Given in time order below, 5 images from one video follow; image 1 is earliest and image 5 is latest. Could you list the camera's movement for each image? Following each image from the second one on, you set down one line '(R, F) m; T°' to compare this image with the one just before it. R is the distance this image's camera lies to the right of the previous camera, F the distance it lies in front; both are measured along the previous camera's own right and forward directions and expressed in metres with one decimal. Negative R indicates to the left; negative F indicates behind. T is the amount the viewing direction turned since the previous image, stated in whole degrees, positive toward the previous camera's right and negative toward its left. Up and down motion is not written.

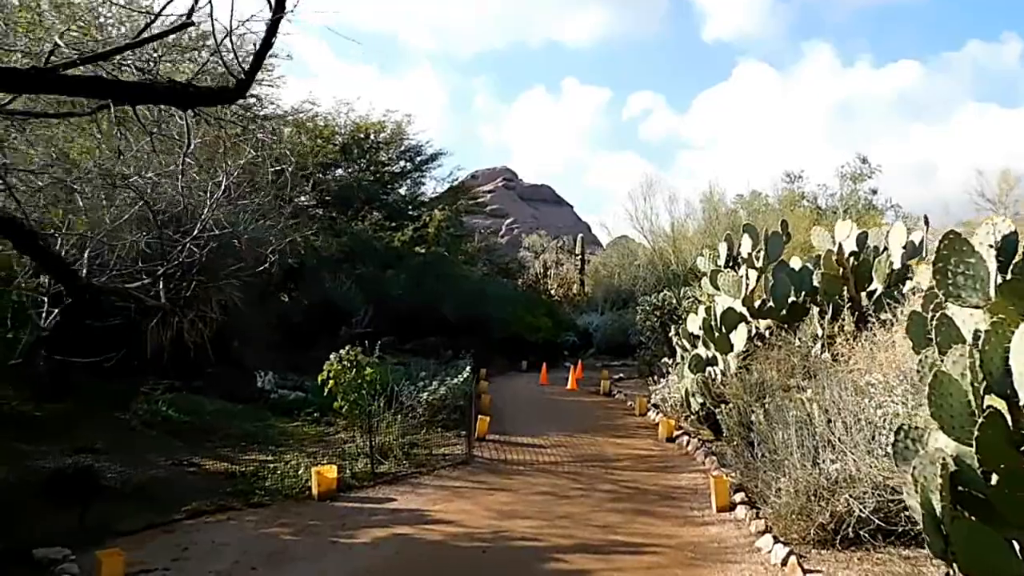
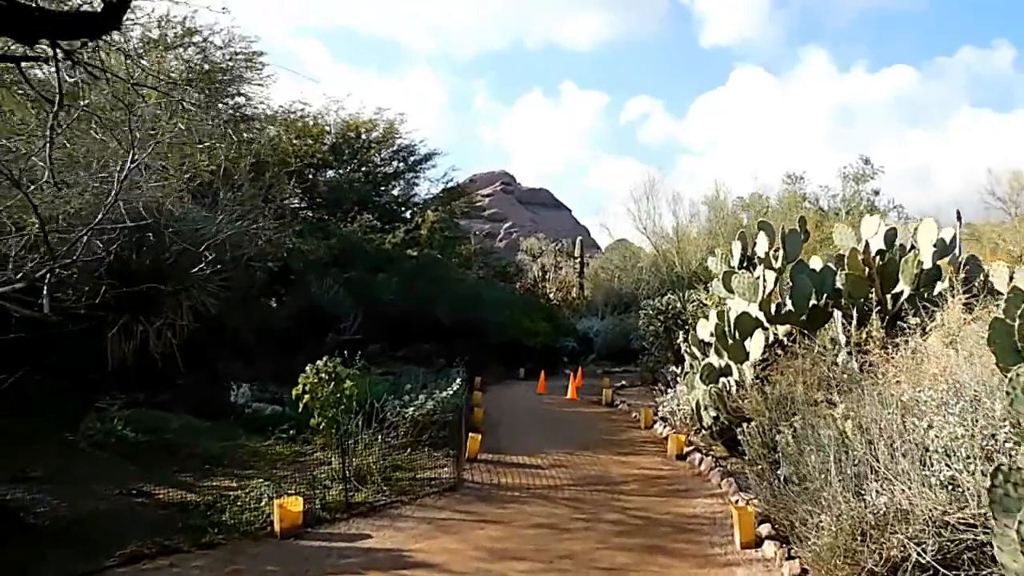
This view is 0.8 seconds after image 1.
(+0.1, +0.8) m; 0°
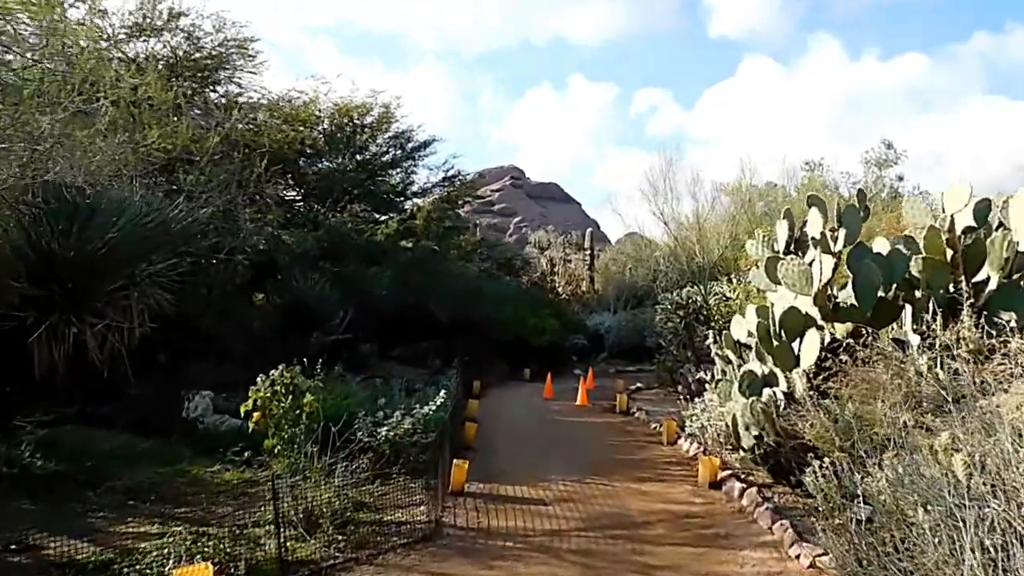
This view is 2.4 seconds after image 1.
(+0.2, +1.4) m; -1°
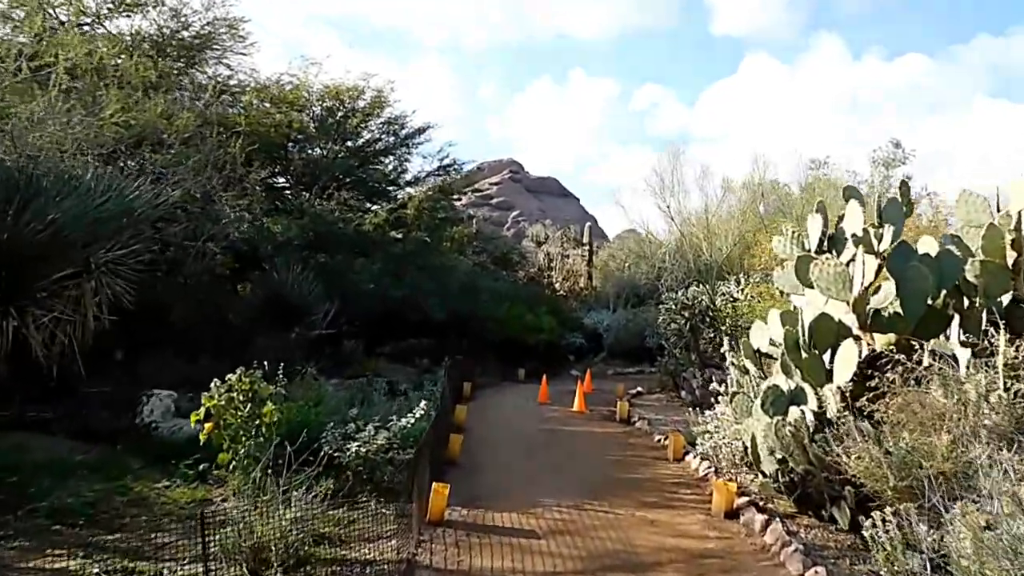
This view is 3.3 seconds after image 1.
(0.0, +0.8) m; 0°
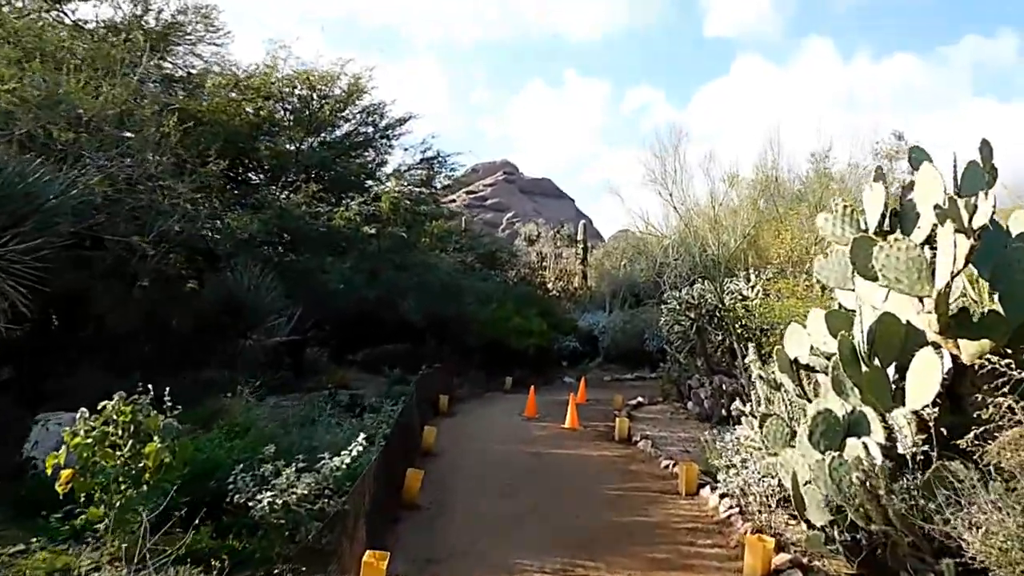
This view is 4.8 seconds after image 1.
(+0.3, +1.4) m; +1°
